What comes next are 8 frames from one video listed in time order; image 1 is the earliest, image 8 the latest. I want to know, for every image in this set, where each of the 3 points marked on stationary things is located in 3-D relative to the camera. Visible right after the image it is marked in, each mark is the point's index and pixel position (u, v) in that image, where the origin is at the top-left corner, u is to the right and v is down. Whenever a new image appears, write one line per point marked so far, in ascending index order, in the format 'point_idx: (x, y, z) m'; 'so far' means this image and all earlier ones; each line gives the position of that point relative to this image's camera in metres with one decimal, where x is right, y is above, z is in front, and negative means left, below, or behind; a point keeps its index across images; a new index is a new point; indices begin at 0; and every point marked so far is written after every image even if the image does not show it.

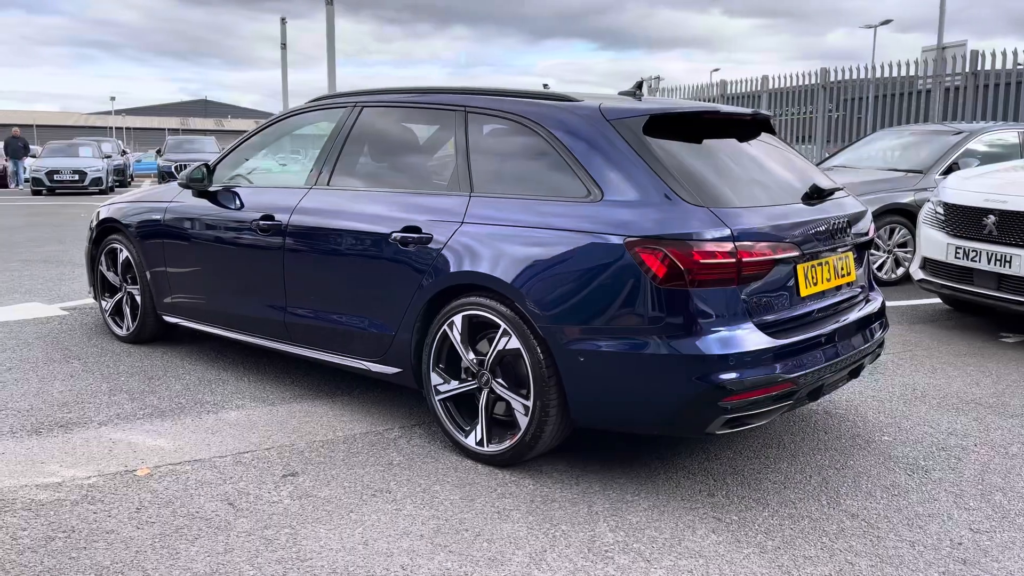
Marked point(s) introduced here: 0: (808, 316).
0: (+1.2, -0.1, +3.4) m
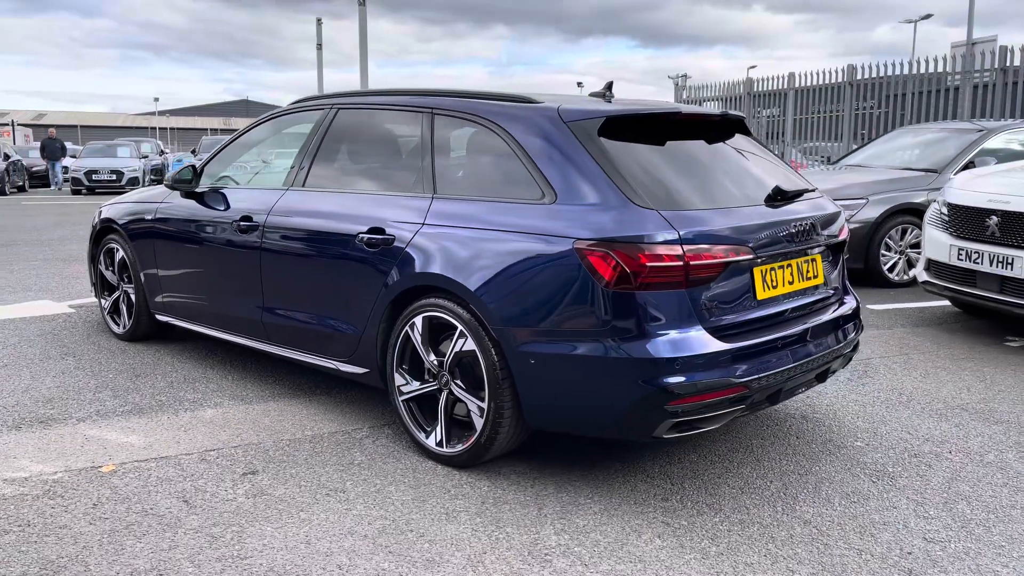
0: (+1.0, -0.1, +3.4) m
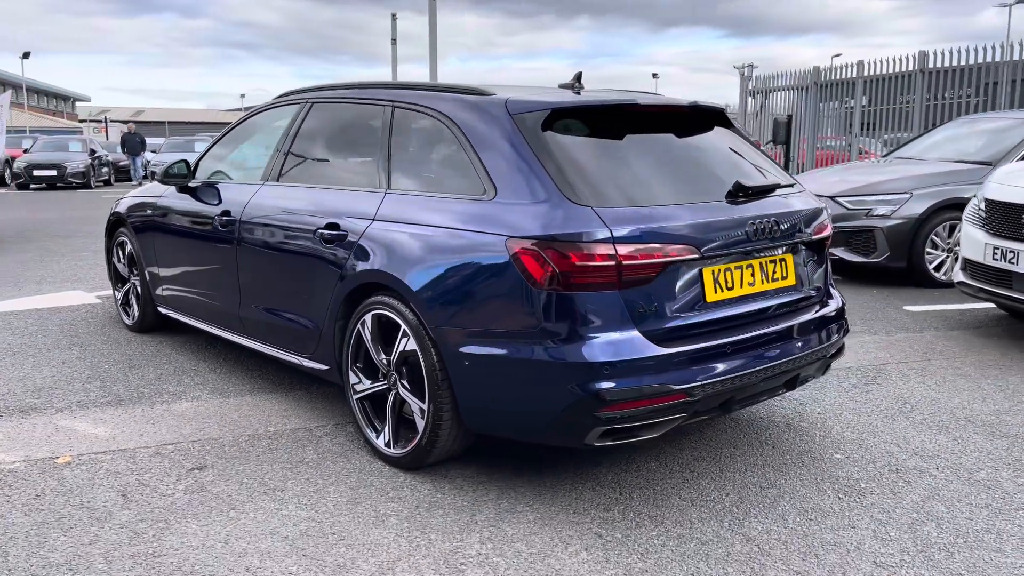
0: (+0.8, -0.1, +3.2) m
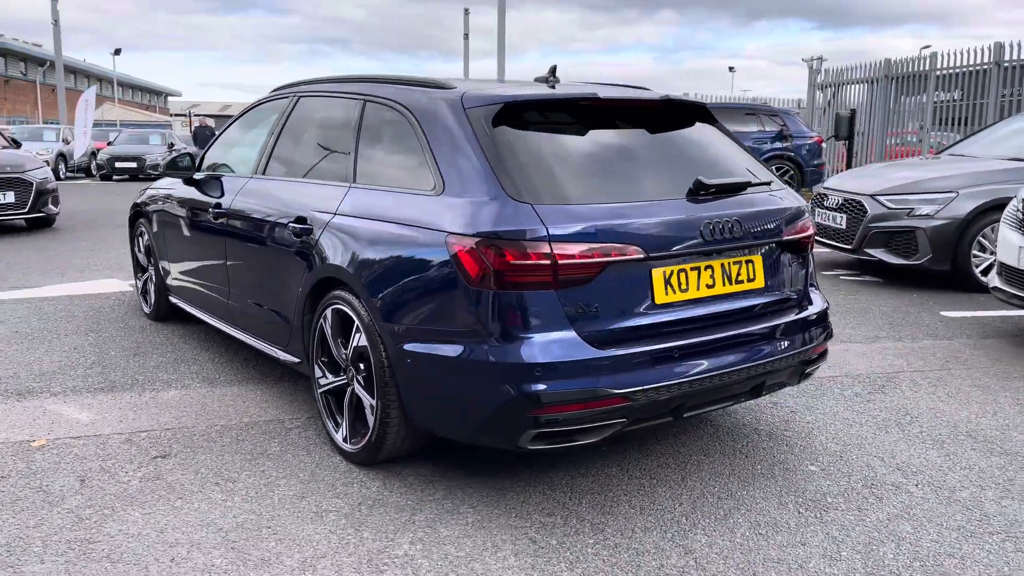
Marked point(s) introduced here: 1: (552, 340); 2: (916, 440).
0: (+0.6, -0.1, +3.1) m
1: (+0.1, -0.2, +2.8) m
2: (+1.8, -0.7, +3.8) m
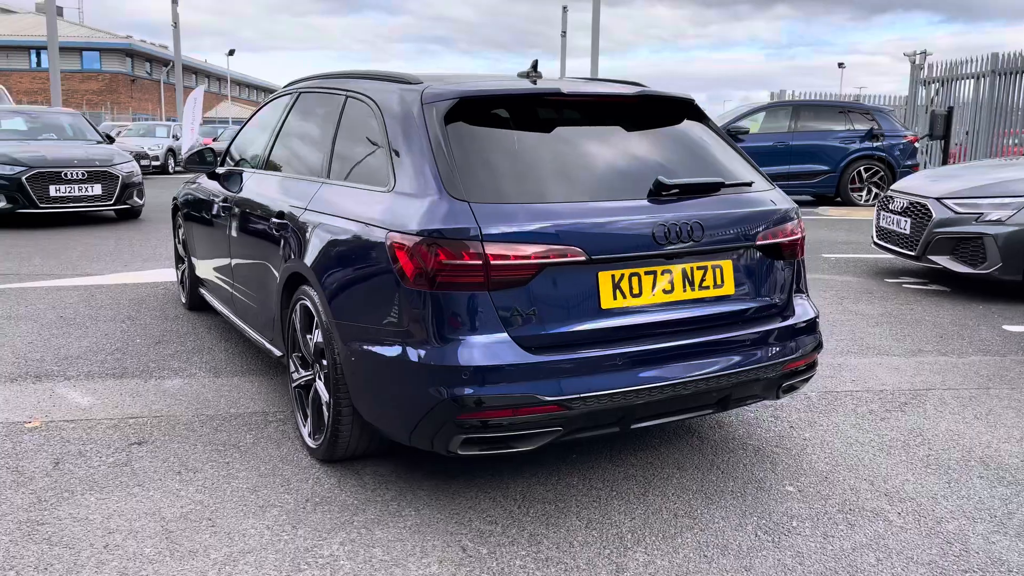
0: (+0.4, -0.1, +2.9) m
1: (-0.1, -0.2, +2.7) m
2: (+1.7, -0.7, +3.5) m
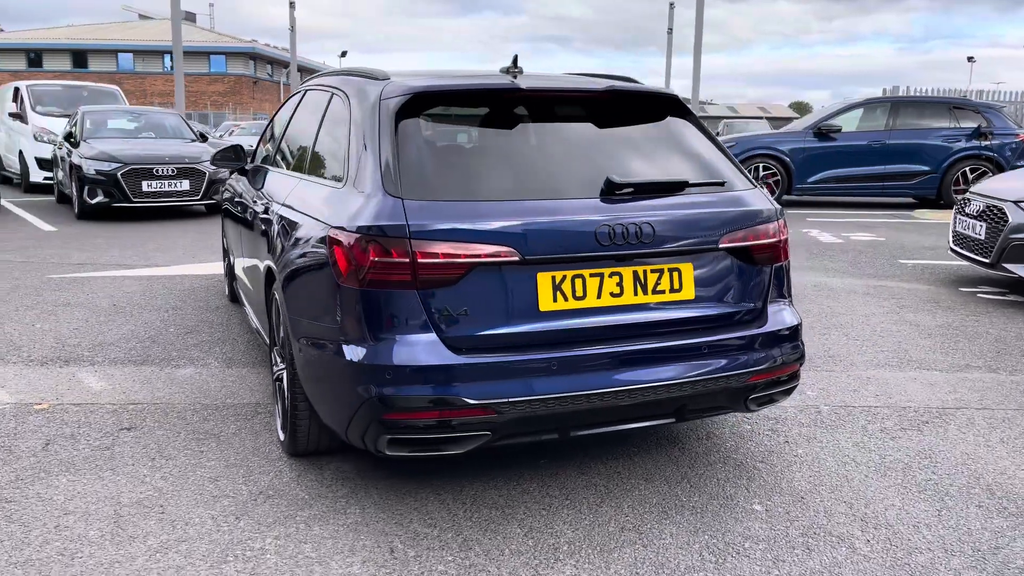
0: (+0.2, -0.2, +2.8) m
1: (-0.3, -0.2, +2.7) m
2: (+1.6, -0.8, +3.2) m
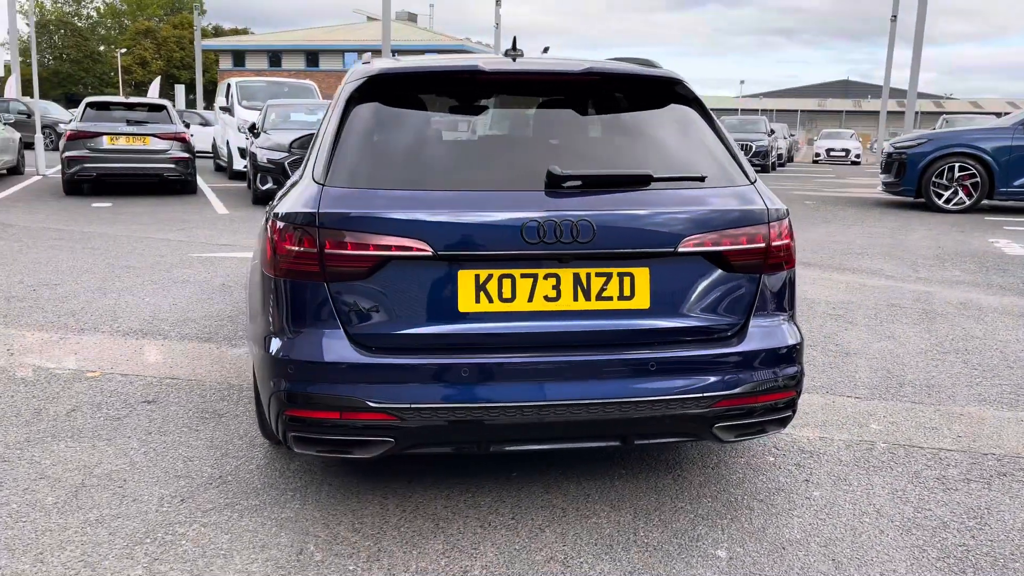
0: (0.0, -0.2, +2.6) m
1: (-0.6, -0.2, +2.5) m
2: (+1.4, -0.8, +2.7) m
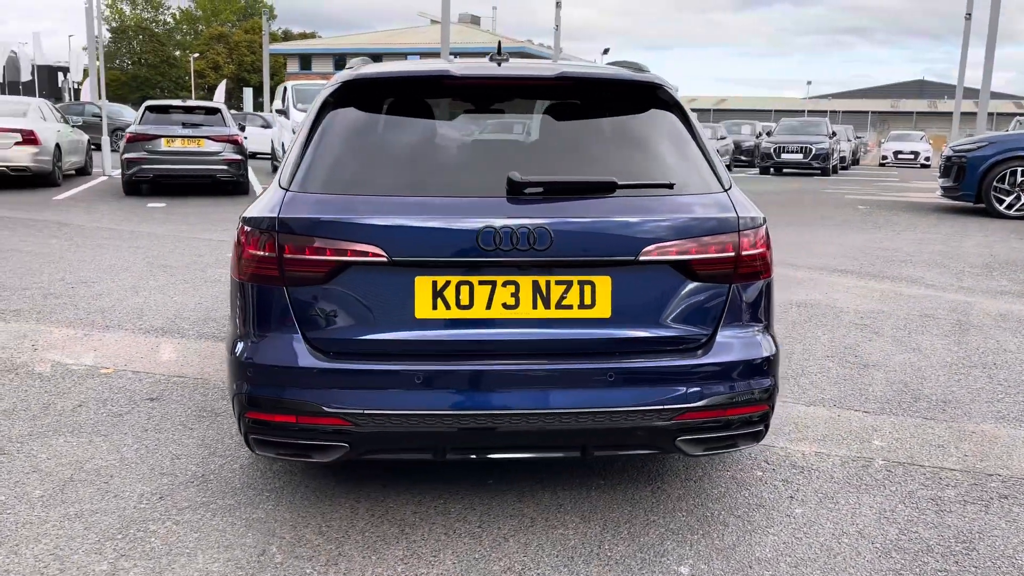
0: (-0.1, -0.2, +2.5) m
1: (-0.7, -0.2, +2.6) m
2: (+1.2, -0.9, +2.6) m
